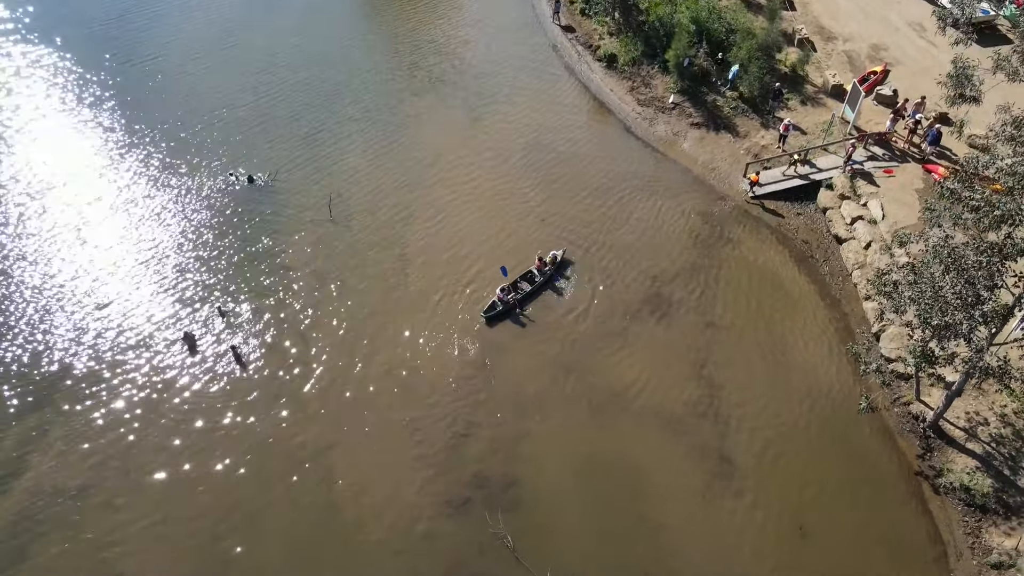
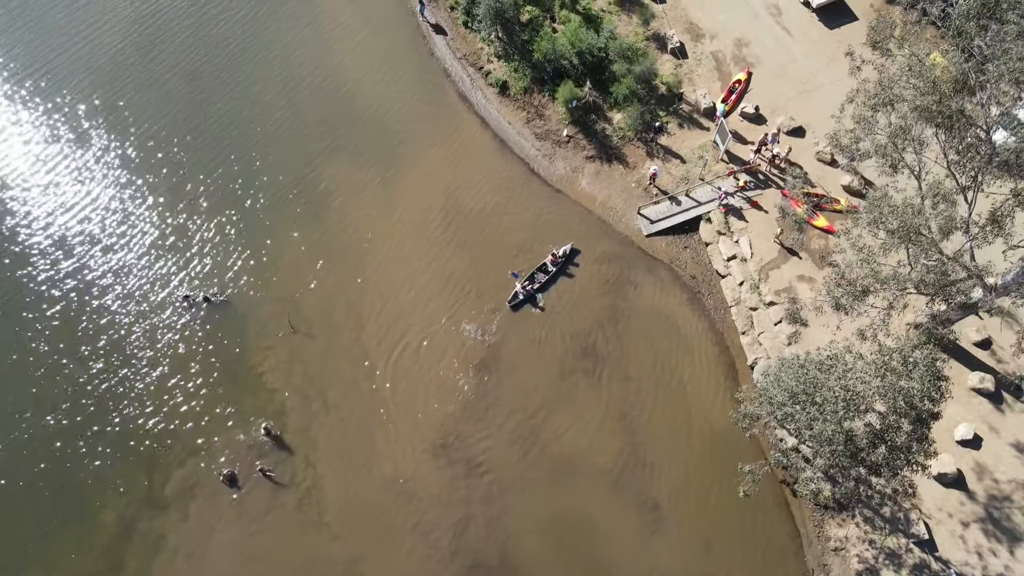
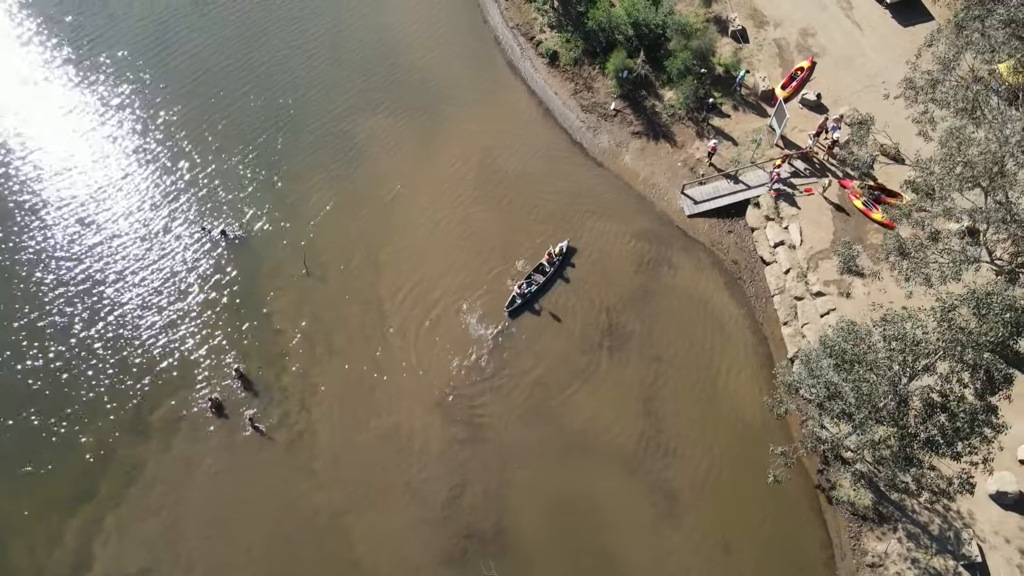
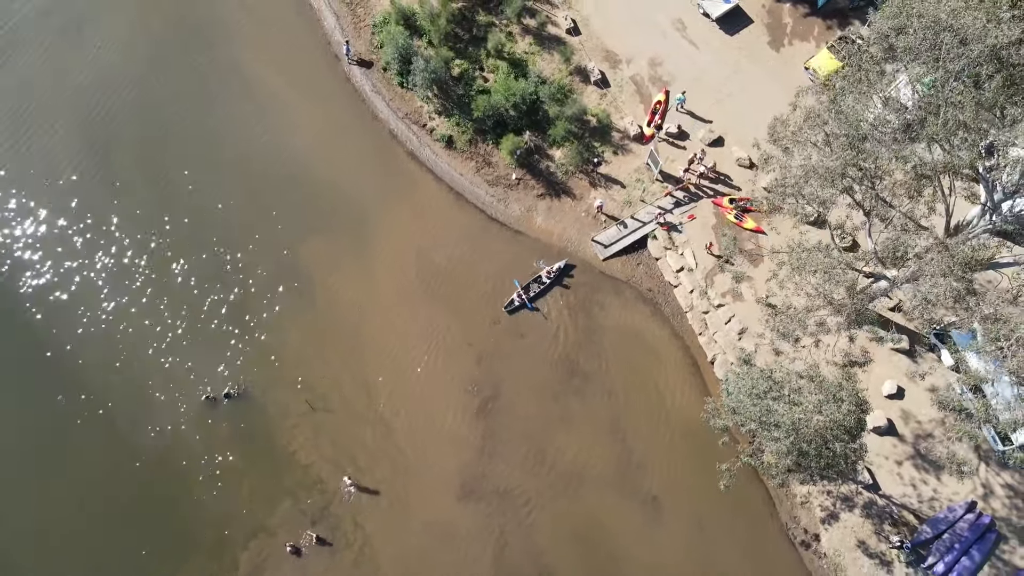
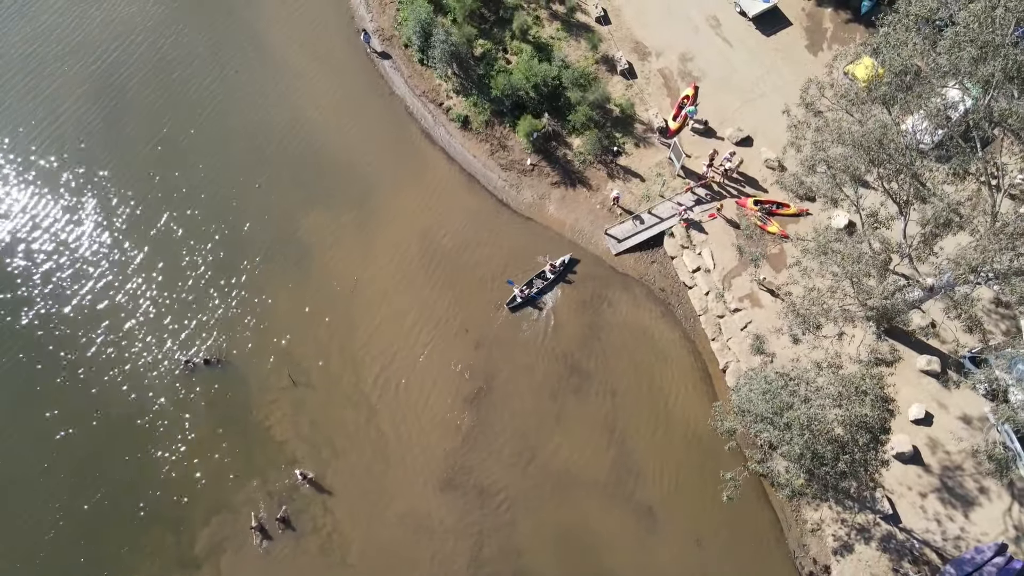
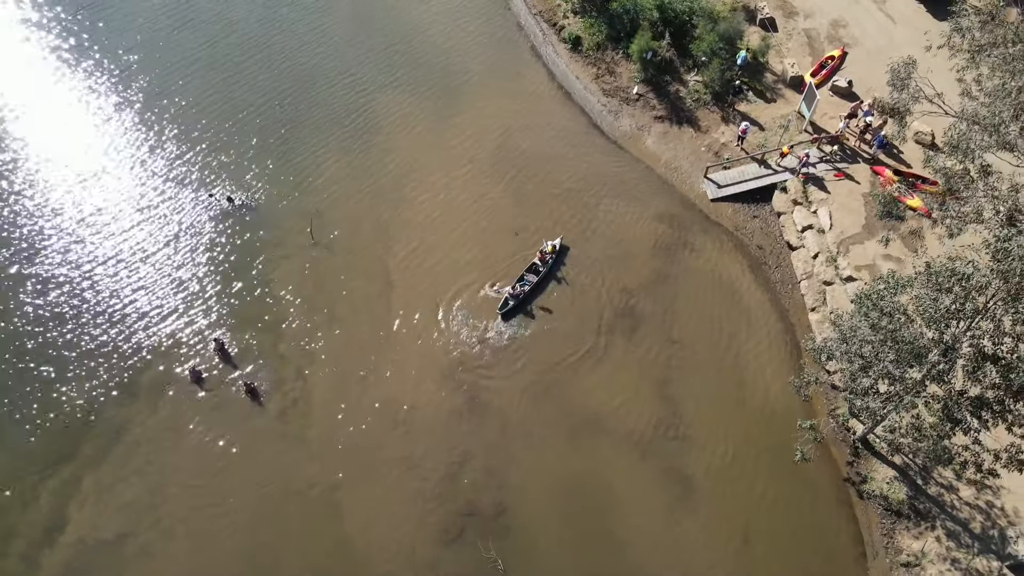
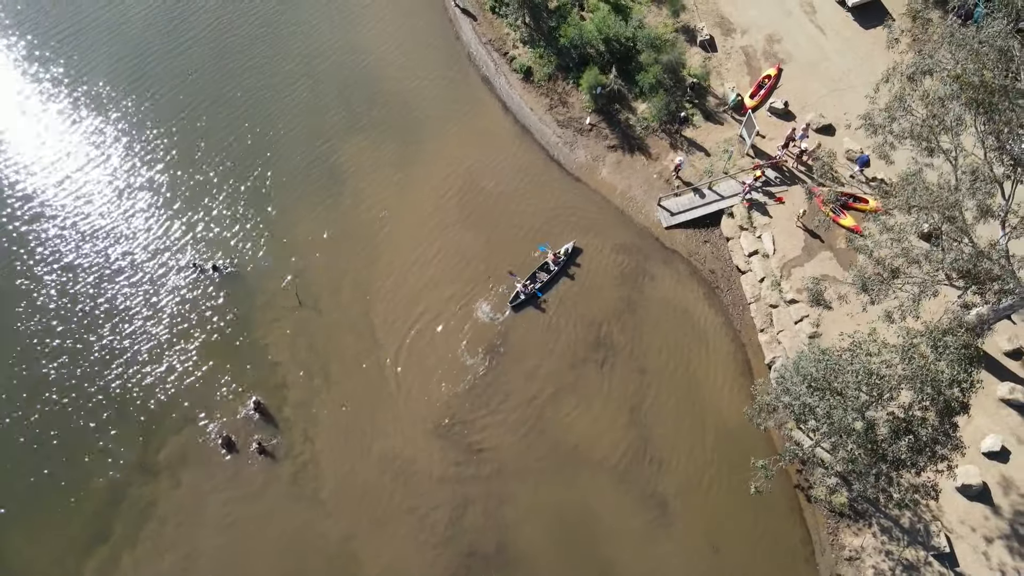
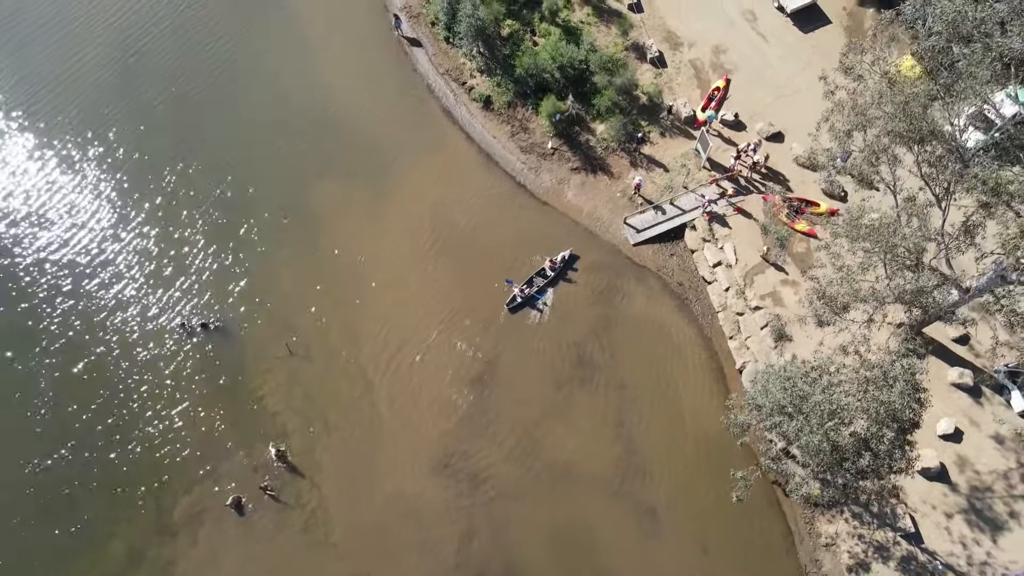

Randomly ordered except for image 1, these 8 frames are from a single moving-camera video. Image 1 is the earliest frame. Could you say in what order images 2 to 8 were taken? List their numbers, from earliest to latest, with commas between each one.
6, 3, 7, 2, 8, 5, 4
